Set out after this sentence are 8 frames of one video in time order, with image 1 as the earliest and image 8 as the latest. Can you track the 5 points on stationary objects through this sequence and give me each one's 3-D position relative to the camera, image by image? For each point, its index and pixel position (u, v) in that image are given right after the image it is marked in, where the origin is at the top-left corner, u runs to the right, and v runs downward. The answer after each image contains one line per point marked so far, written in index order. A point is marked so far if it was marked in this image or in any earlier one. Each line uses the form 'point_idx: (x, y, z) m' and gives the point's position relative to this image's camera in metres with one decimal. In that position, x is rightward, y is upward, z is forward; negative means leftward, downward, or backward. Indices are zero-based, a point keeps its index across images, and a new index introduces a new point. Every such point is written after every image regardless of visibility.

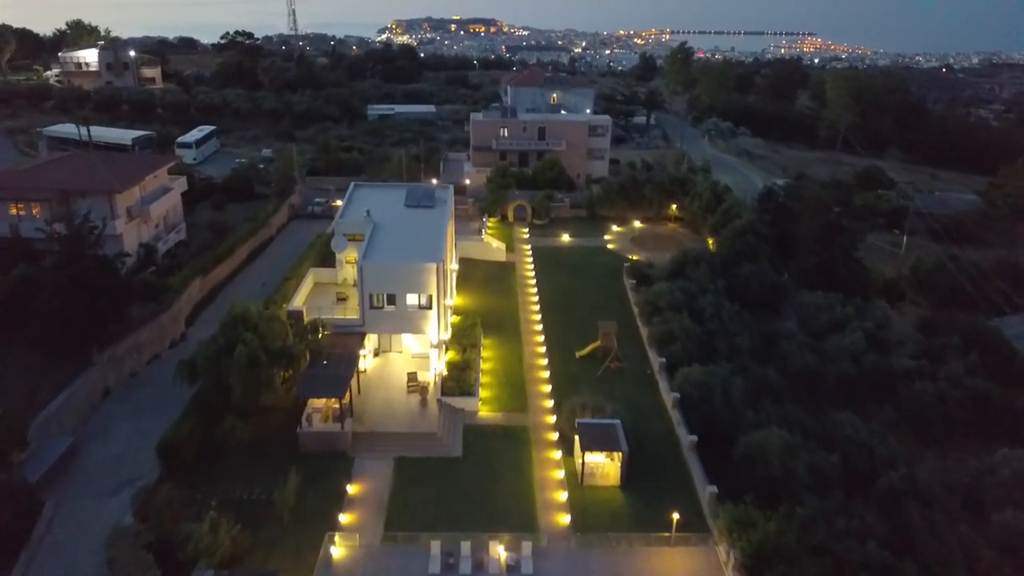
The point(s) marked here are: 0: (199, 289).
0: (-6.9, 0.0, +17.6) m
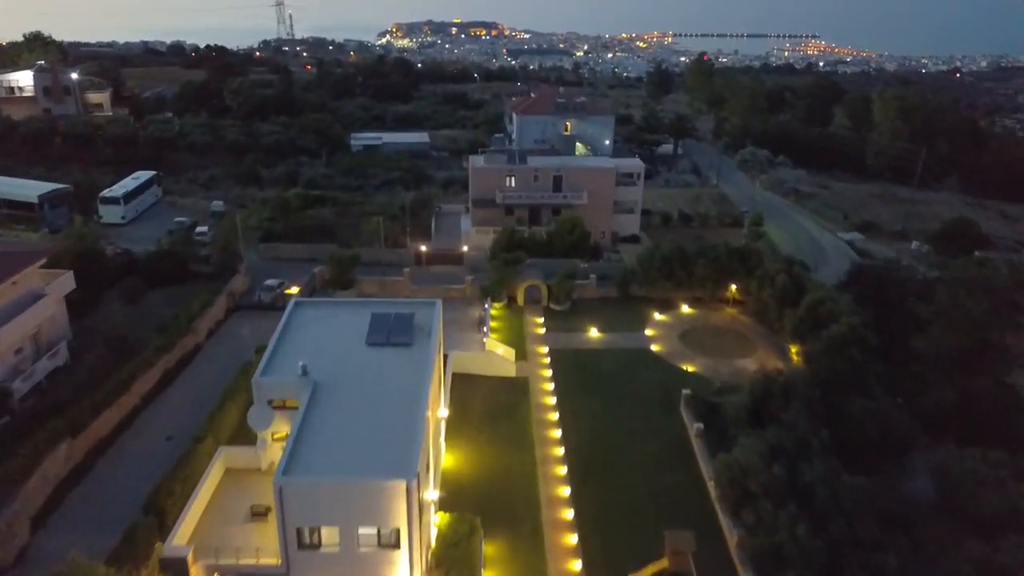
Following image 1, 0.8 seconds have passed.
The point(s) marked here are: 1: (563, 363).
0: (-6.7, -2.5, +11.8) m
1: (+1.1, -1.6, +16.5) m
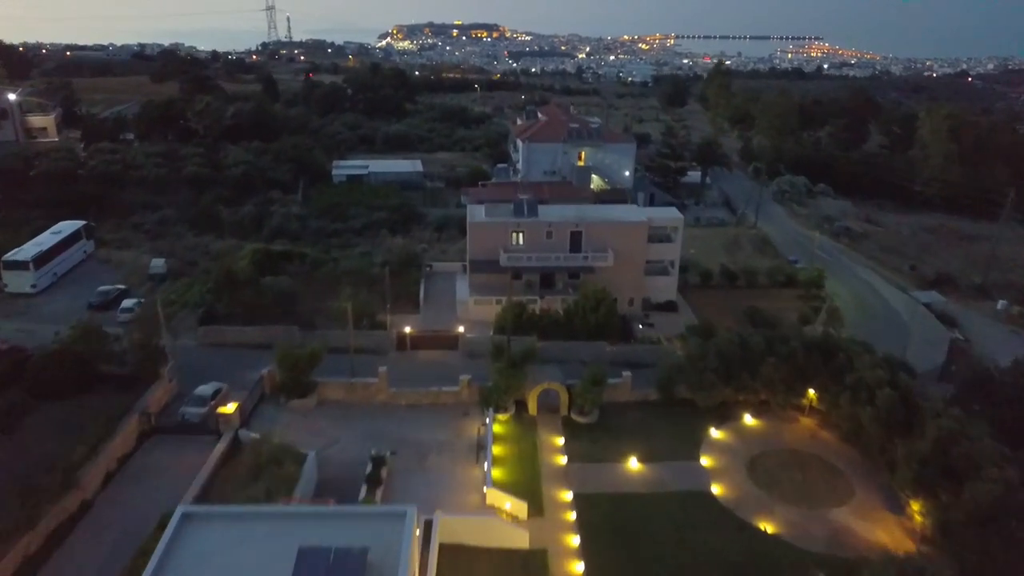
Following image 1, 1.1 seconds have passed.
0: (-6.5, -4.5, +7.2) m
1: (+1.3, -3.5, +11.9) m
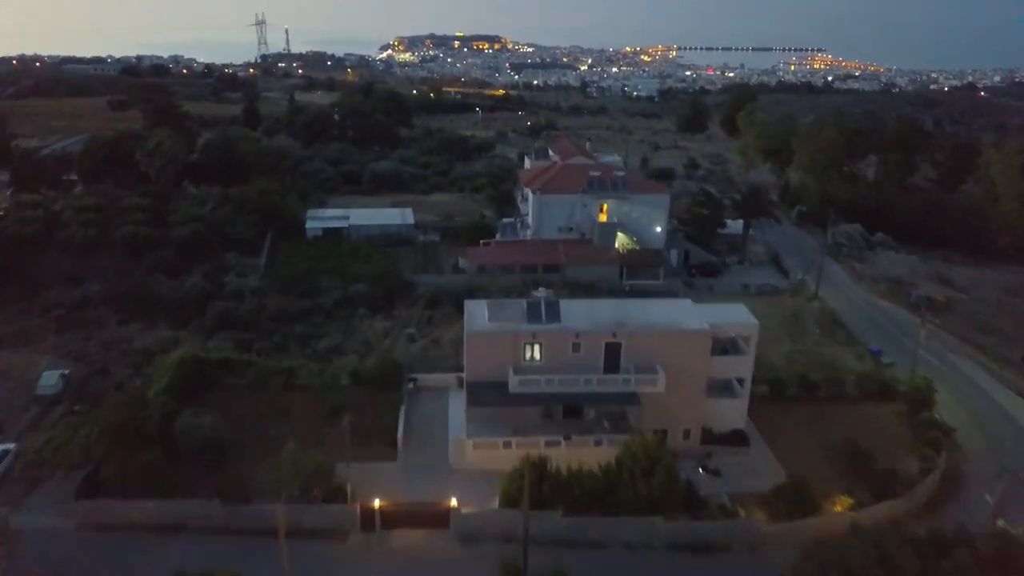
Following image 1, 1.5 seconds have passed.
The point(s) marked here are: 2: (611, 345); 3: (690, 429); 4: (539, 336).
0: (-6.3, -6.6, +2.1) m
1: (+1.5, -5.7, +6.8) m
2: (+1.7, -1.0, +13.7) m
3: (+3.2, -2.6, +14.5) m
4: (+0.5, -0.9, +13.6) m
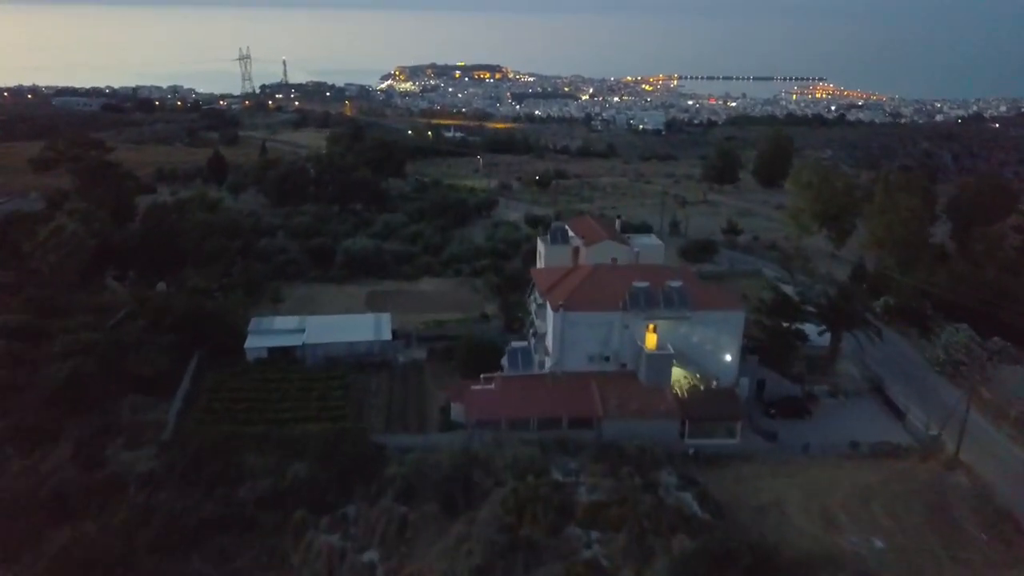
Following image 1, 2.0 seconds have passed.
0: (-6.0, -9.3, -5.0) m
1: (+1.8, -8.5, -0.3) m
2: (+2.0, -4.0, +6.8) m
3: (+3.5, -5.6, +7.5) m
4: (+0.7, -3.8, +6.6) m
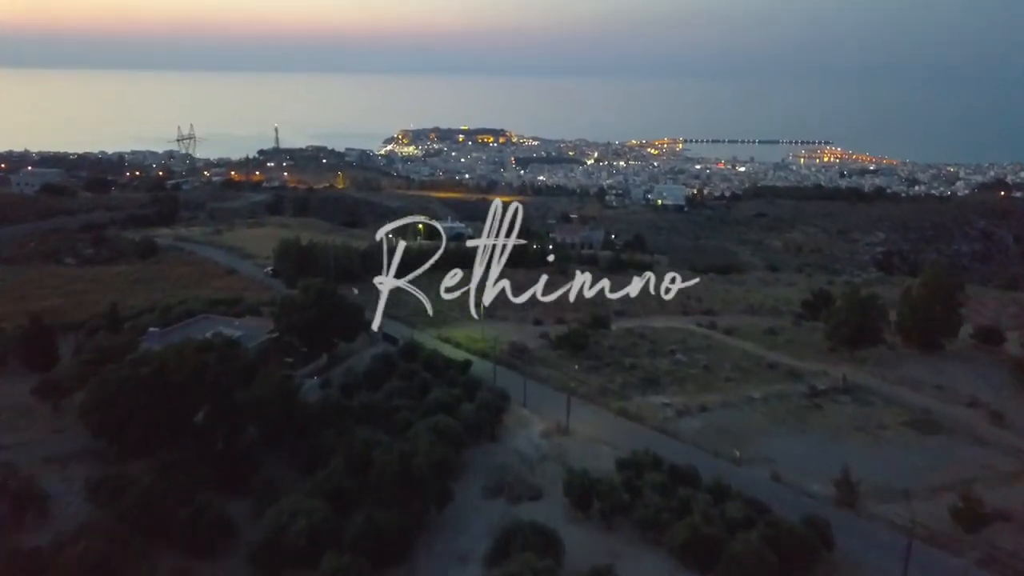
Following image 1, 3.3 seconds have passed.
0: (-5.5, -14.0, -23.5) m
1: (+2.3, -13.6, -18.8) m
2: (+2.5, -9.7, -11.4) m
3: (+4.0, -11.3, -10.8) m
4: (+1.3, -9.5, -11.5) m
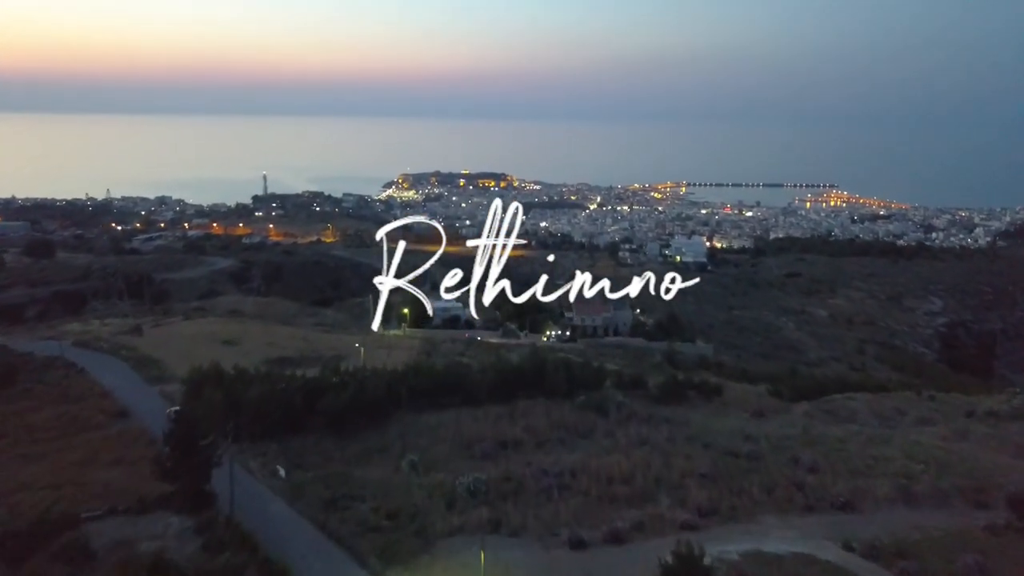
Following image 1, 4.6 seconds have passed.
0: (-5.0, -16.4, -39.1) m
1: (+2.9, -16.2, -34.4) m
2: (+3.1, -12.7, -26.8) m
3: (+4.6, -14.3, -26.4) m
4: (+1.9, -12.5, -27.0) m
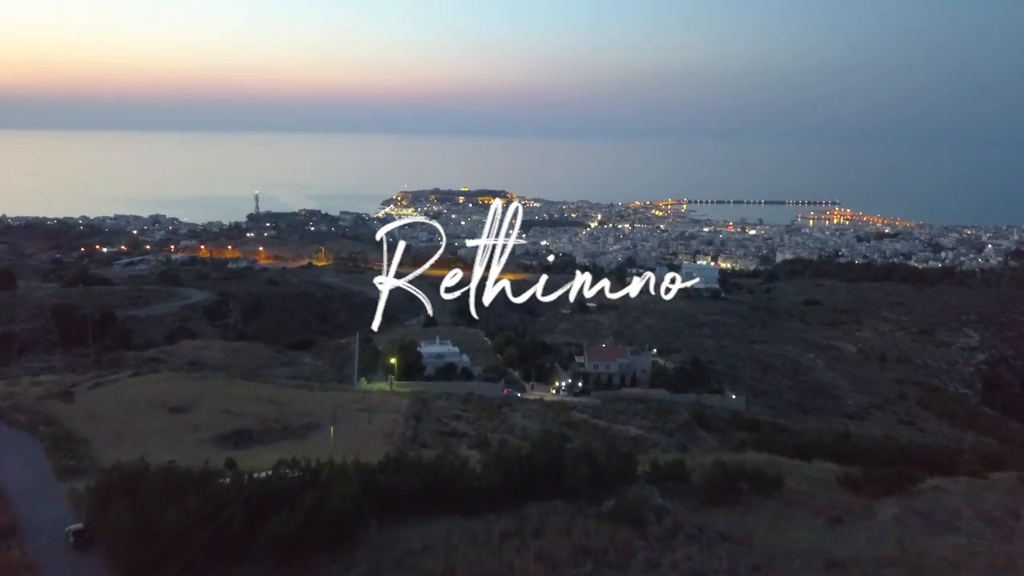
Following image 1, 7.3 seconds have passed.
0: (-4.6, -17.4, -47.2) m
1: (+3.2, -17.3, -42.5) m
2: (+3.5, -13.9, -34.8) m
3: (+5.0, -15.5, -34.4) m
4: (+2.2, -13.7, -34.9) m
